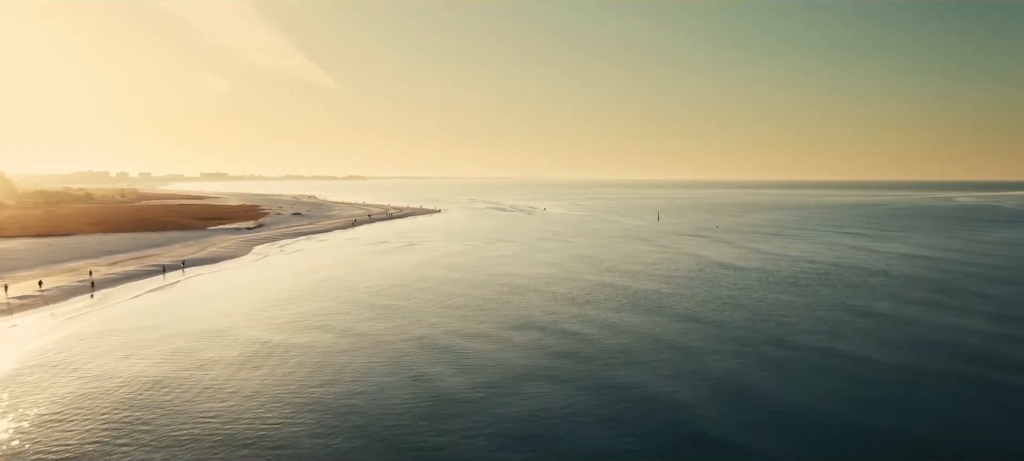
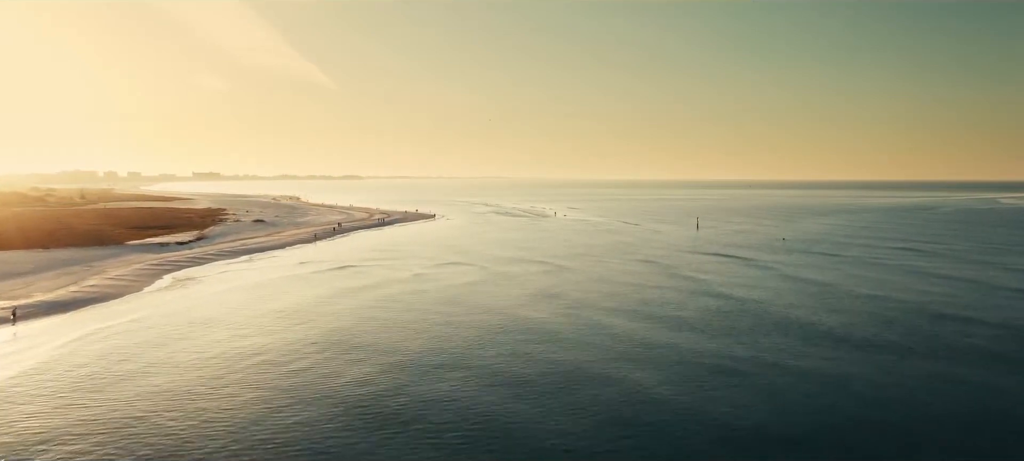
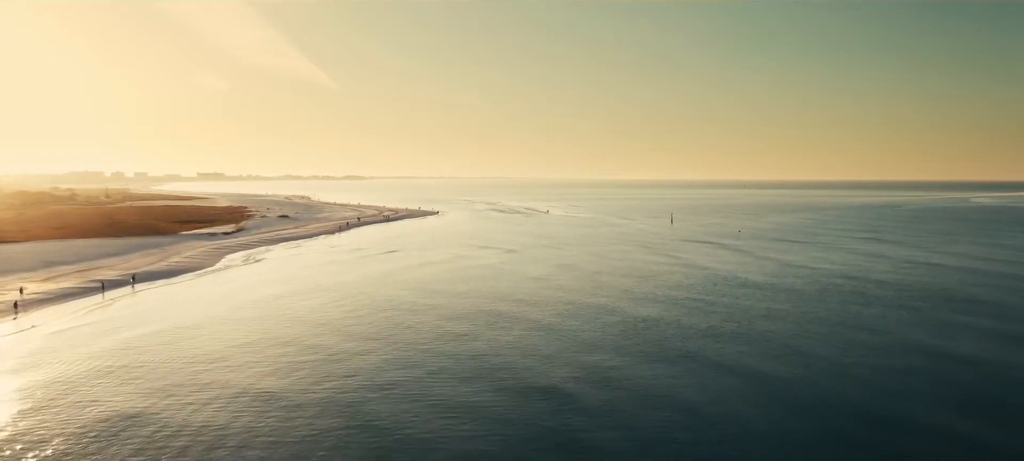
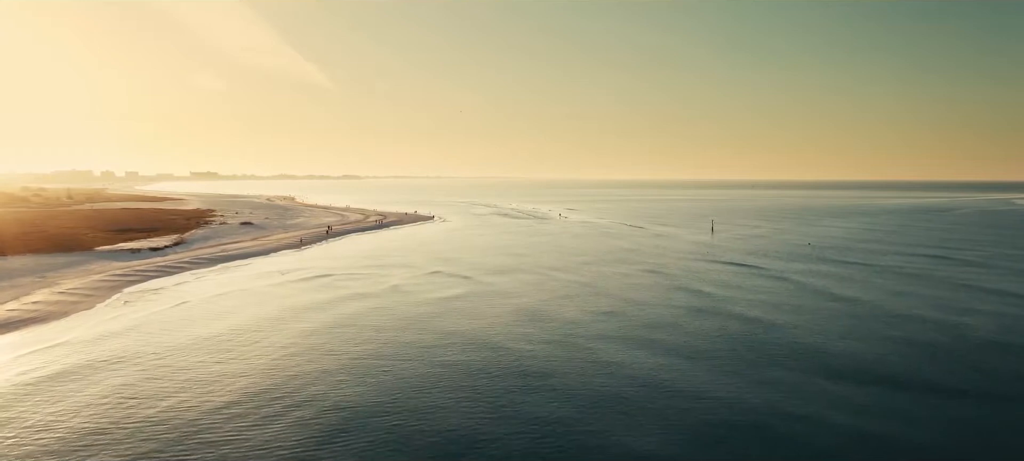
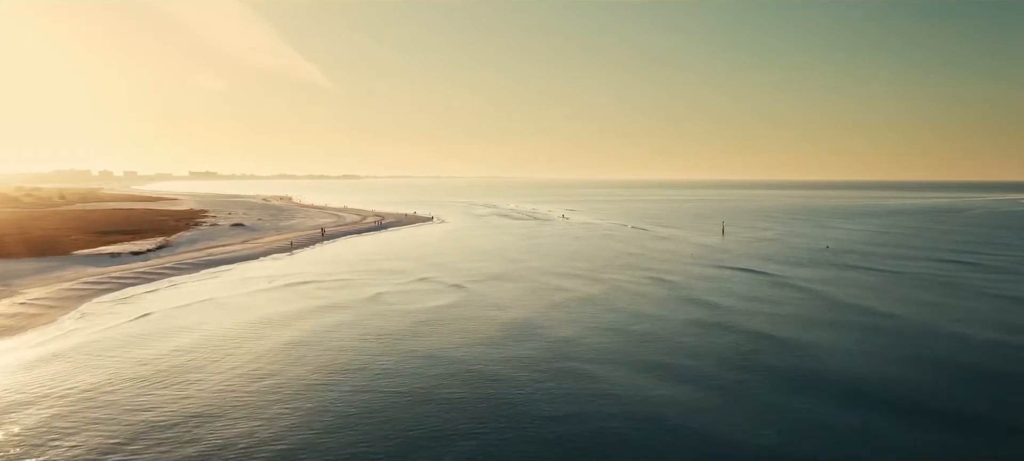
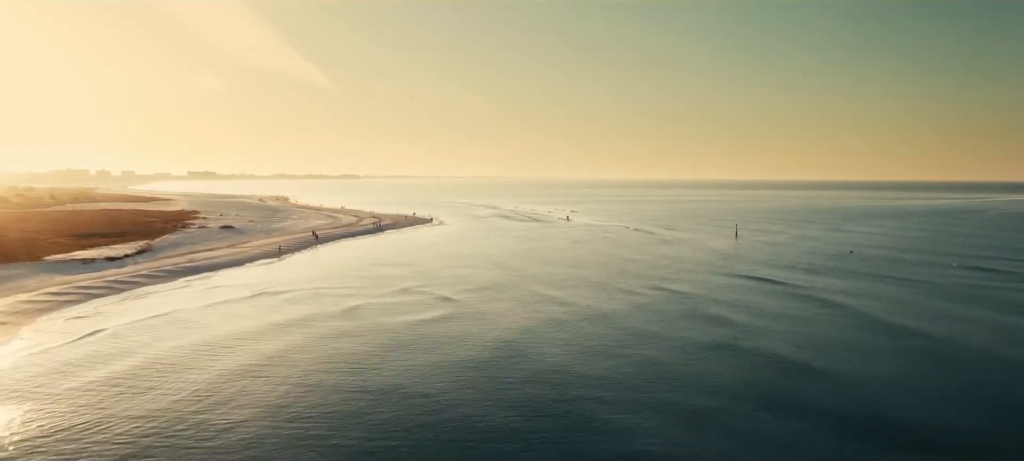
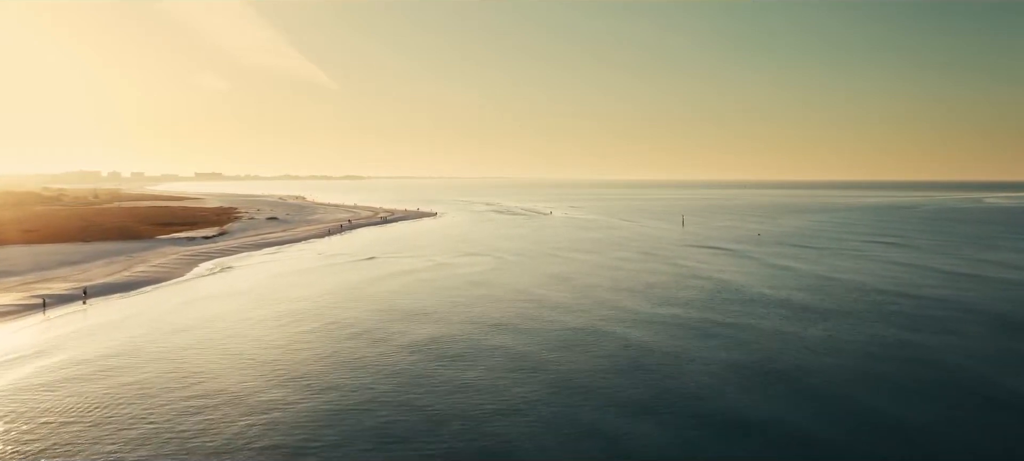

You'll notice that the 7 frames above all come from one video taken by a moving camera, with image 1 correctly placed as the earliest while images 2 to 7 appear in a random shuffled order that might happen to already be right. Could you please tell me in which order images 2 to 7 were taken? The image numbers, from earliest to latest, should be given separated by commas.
3, 7, 2, 4, 5, 6
